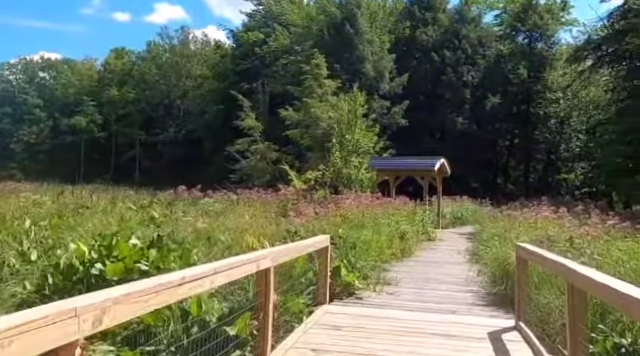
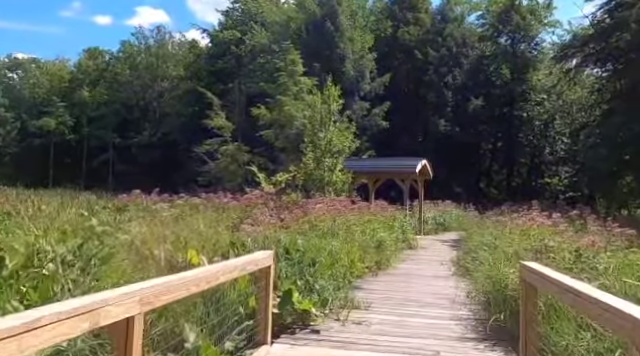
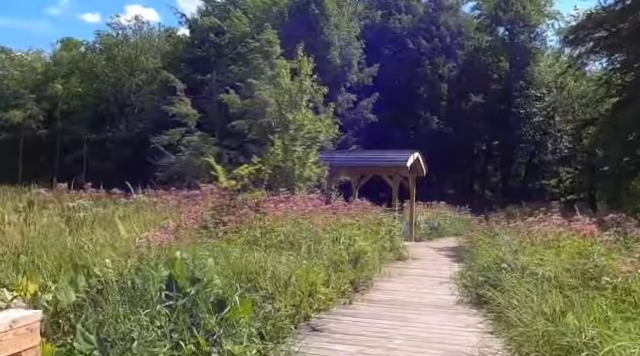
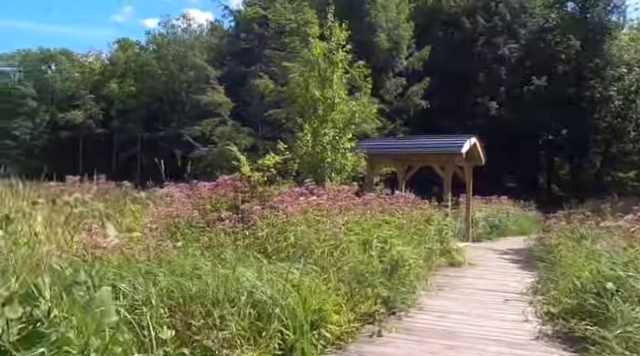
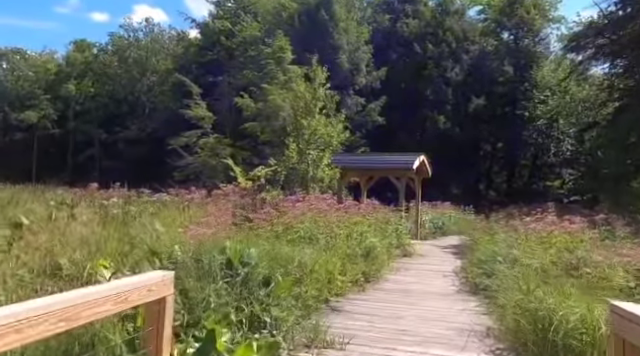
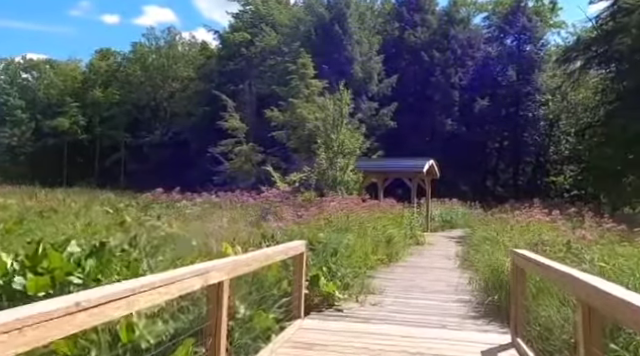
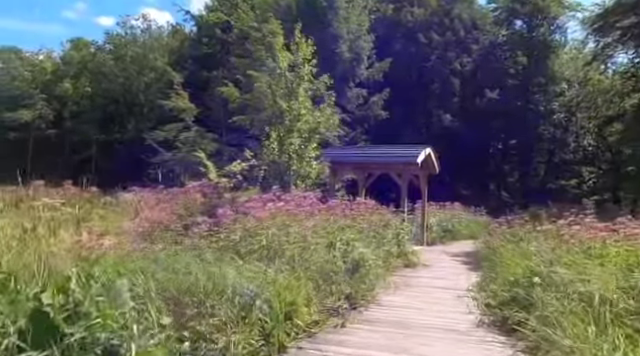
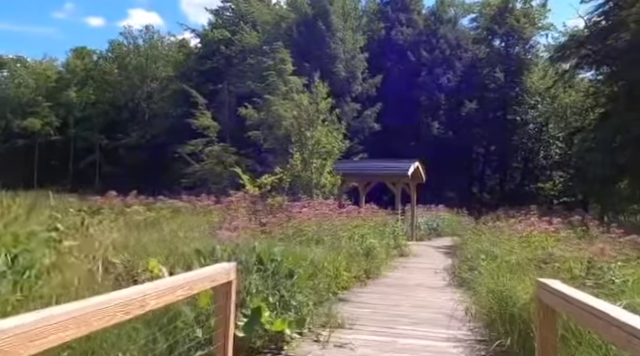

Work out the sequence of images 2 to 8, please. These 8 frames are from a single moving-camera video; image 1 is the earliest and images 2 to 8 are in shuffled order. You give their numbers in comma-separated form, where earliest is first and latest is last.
6, 2, 8, 5, 3, 7, 4
